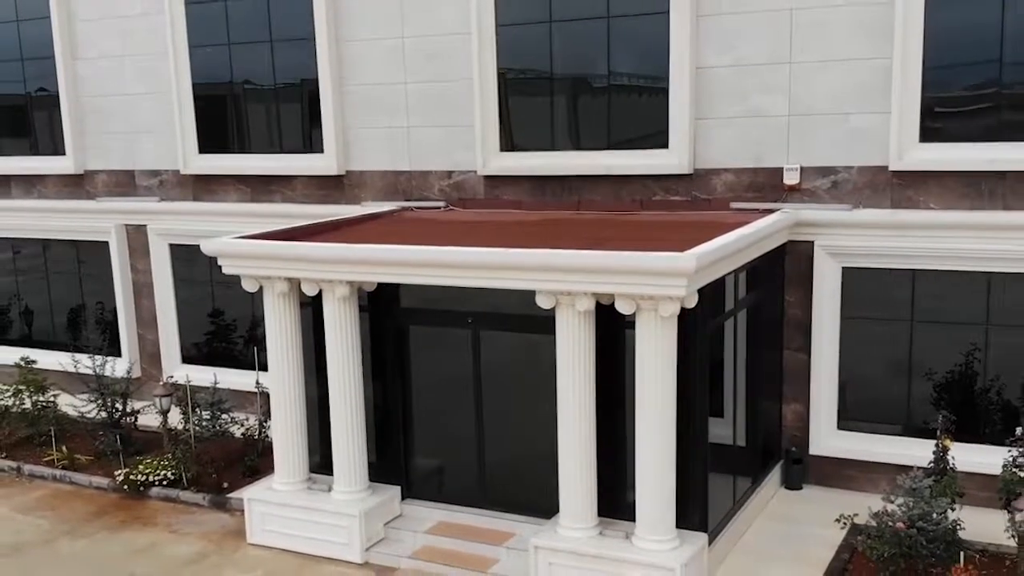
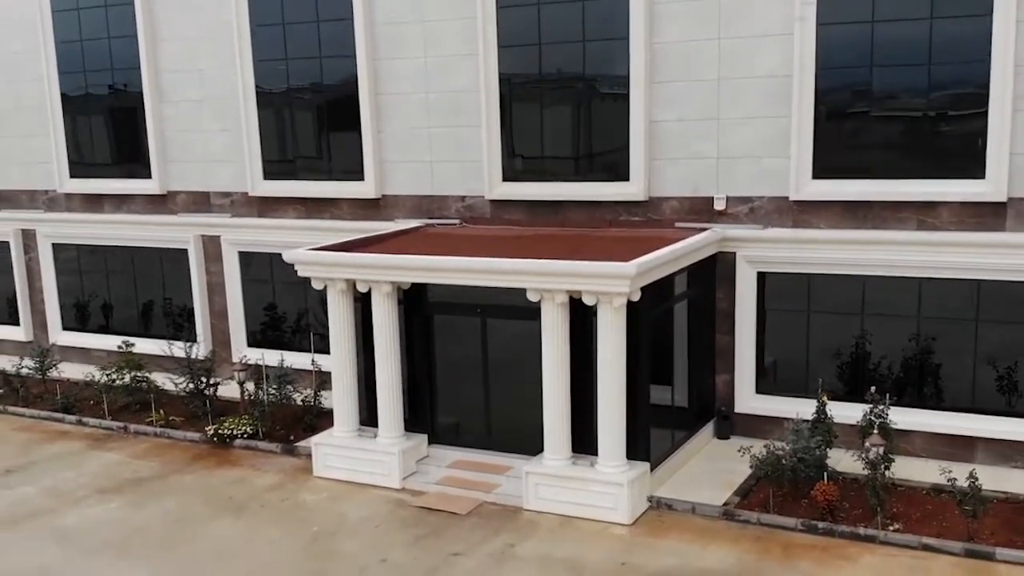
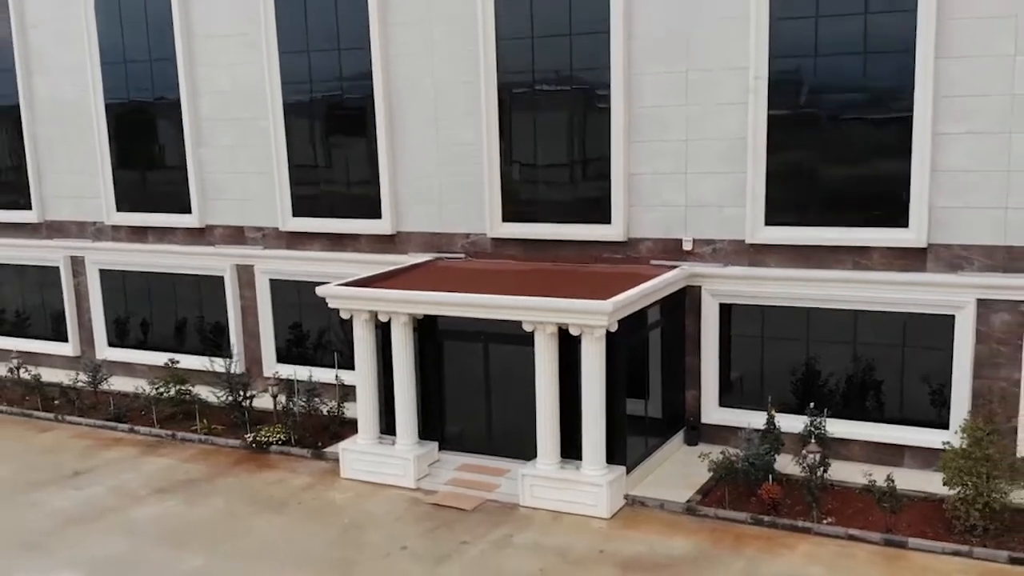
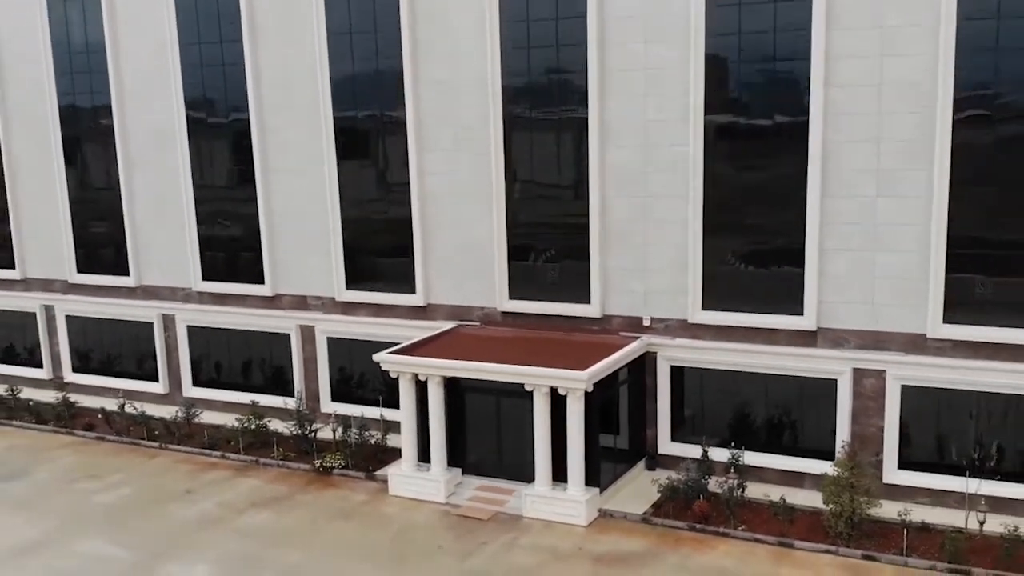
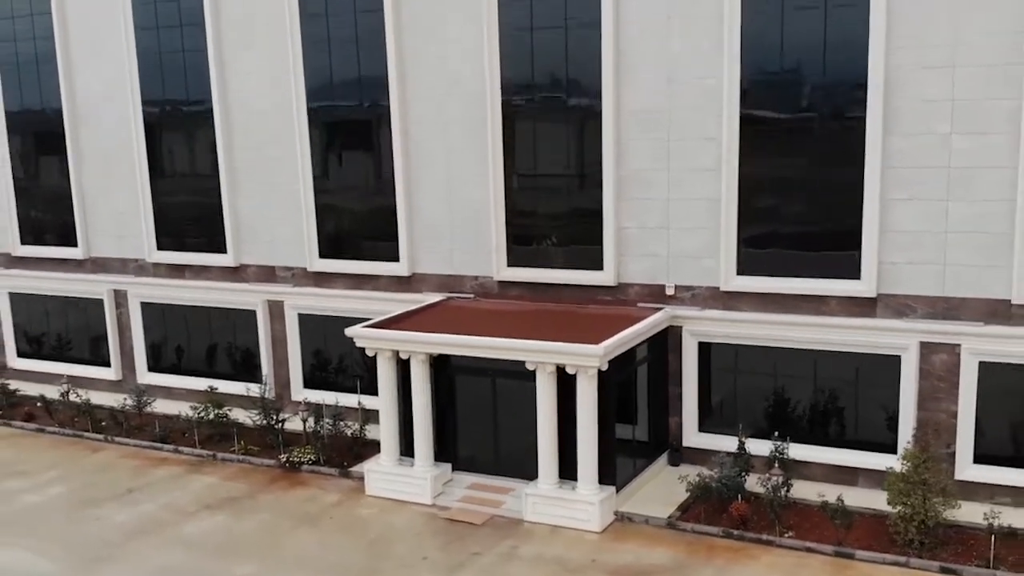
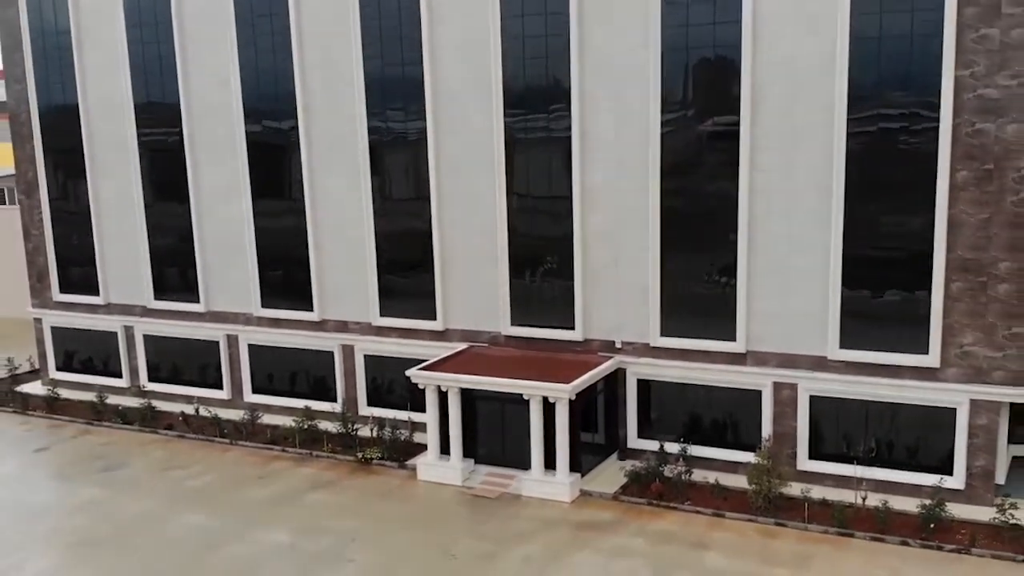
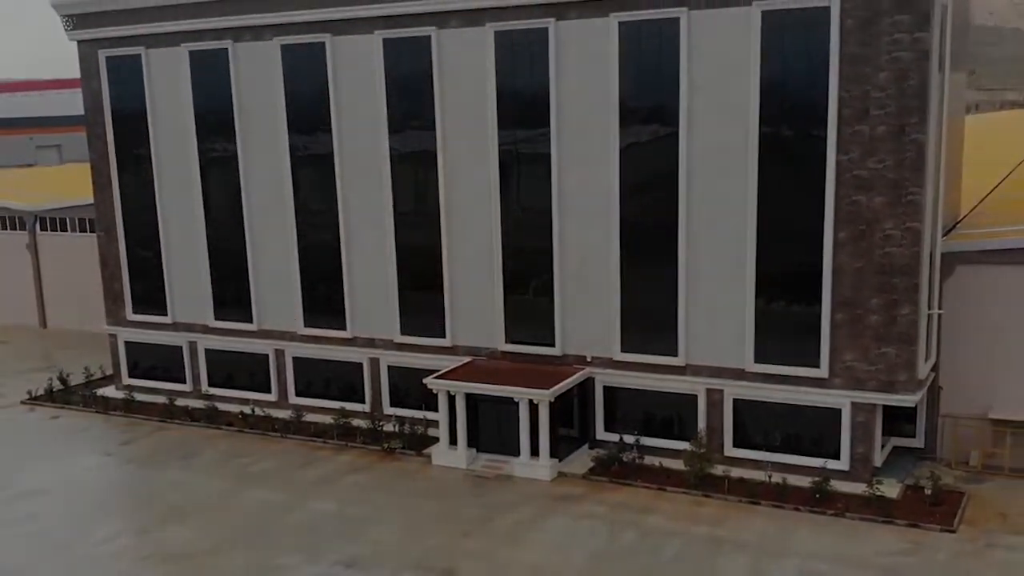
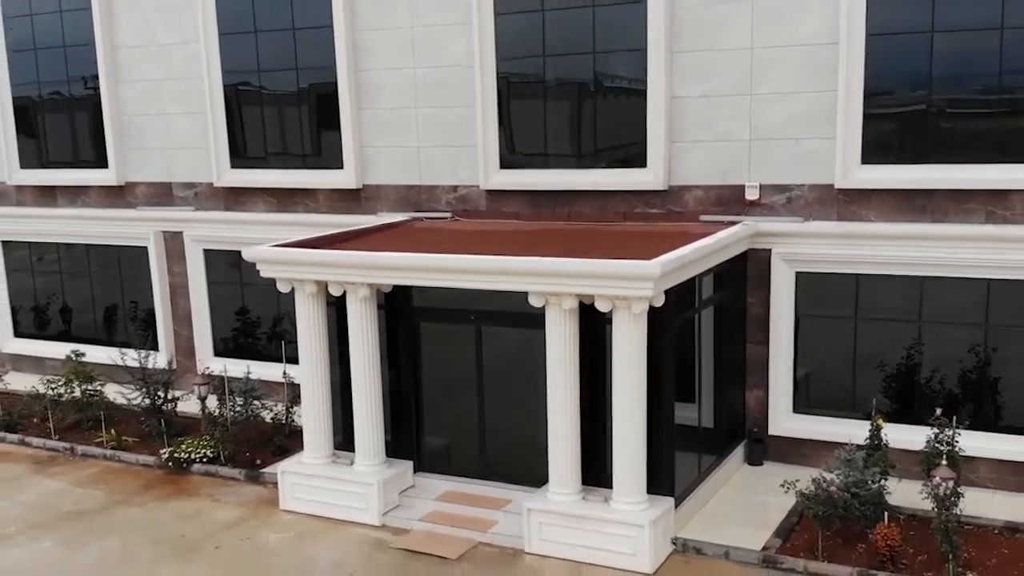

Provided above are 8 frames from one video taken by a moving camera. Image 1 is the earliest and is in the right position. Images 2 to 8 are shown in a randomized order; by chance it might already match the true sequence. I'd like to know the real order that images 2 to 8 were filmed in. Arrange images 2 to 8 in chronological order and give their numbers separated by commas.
8, 2, 3, 5, 4, 6, 7
